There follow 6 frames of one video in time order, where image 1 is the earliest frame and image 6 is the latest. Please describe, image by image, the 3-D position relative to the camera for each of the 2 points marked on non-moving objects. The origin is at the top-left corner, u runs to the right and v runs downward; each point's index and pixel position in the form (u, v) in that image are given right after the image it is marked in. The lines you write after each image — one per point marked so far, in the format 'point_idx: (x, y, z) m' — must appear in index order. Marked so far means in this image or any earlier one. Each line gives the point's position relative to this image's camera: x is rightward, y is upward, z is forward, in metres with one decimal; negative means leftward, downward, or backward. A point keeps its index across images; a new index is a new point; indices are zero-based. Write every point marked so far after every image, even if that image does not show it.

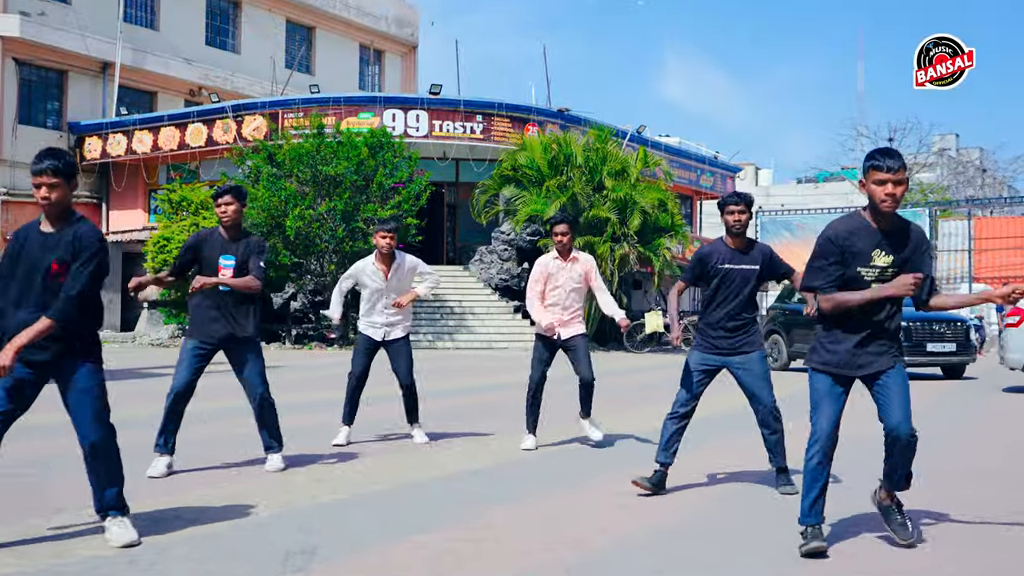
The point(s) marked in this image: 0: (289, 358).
0: (-4.6, -1.4, +19.9) m
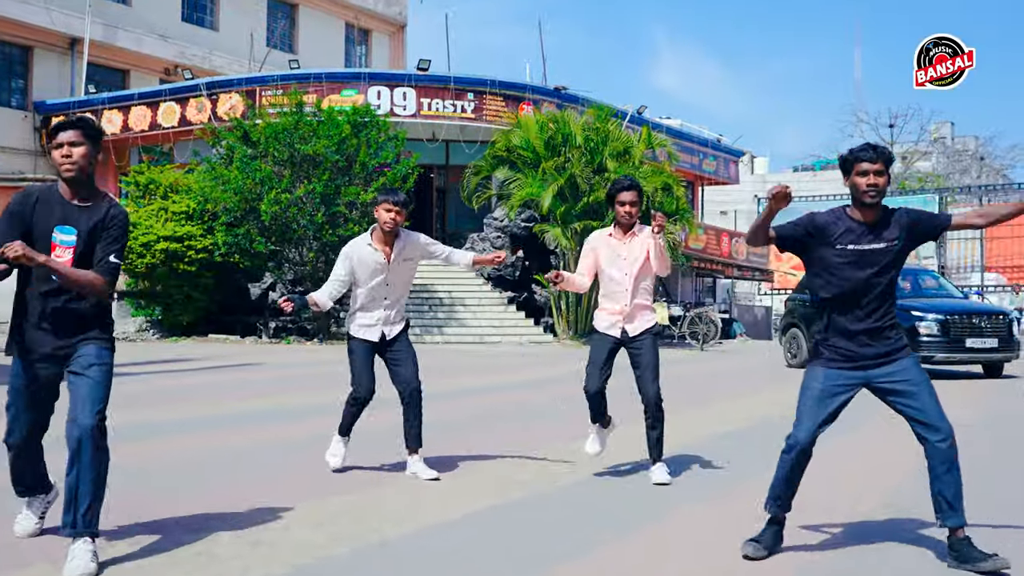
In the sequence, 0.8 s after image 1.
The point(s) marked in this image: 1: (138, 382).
0: (-4.7, -1.2, +18.3) m
1: (-5.1, -1.3, +13.2) m
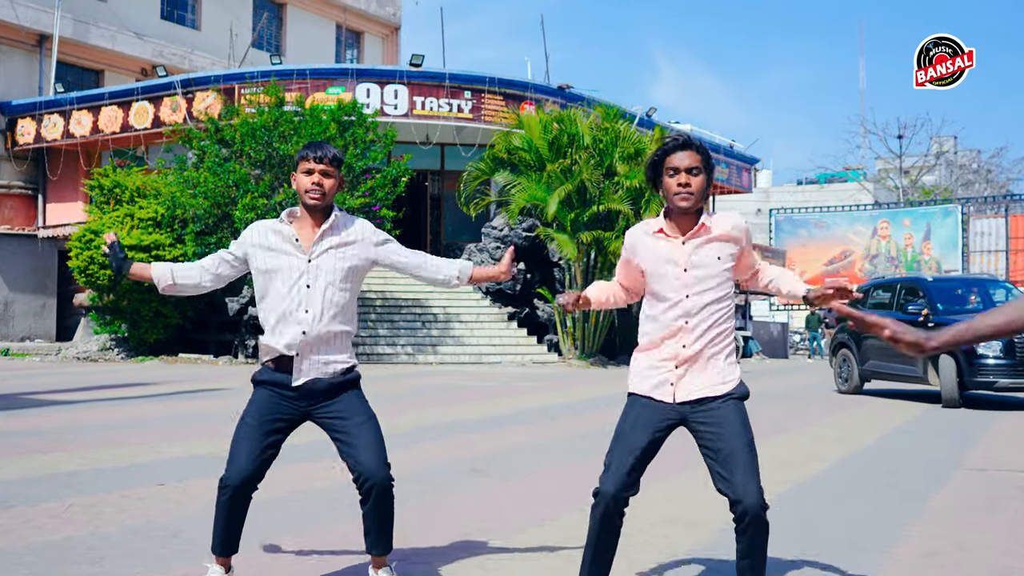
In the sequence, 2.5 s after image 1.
0: (-4.7, -1.5, +16.3) m
1: (-5.1, -1.4, +11.2) m
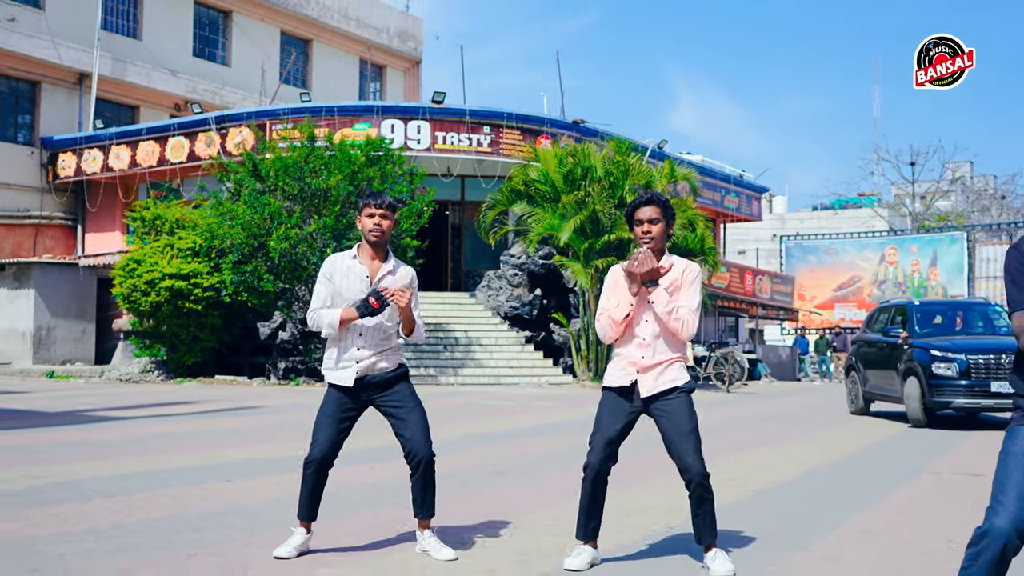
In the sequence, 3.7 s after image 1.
0: (-4.4, -2.0, +17.4) m
1: (-4.8, -1.8, +12.3) m
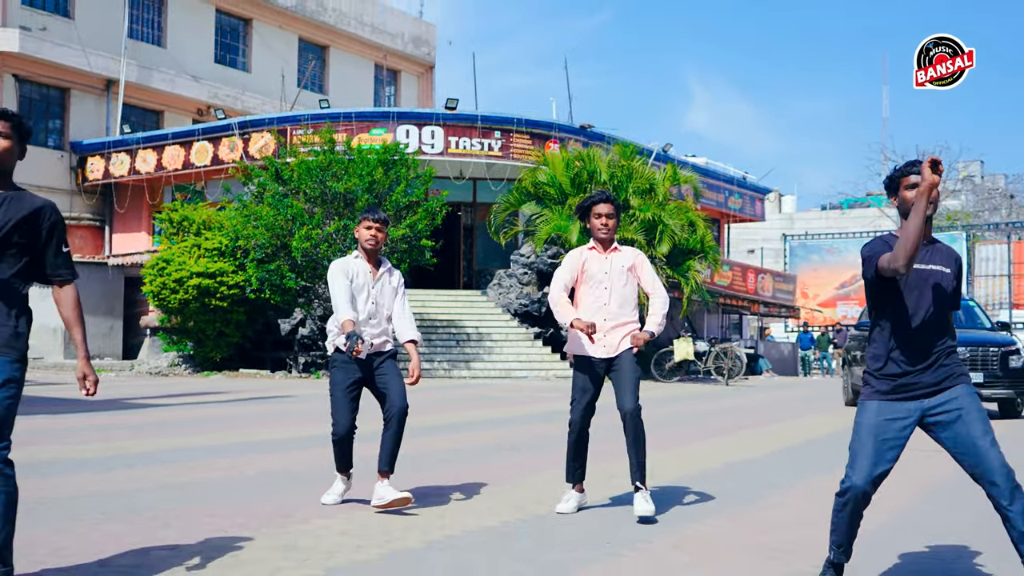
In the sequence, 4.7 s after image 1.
0: (-4.2, -1.9, +18.5) m
1: (-4.7, -1.7, +13.4) m
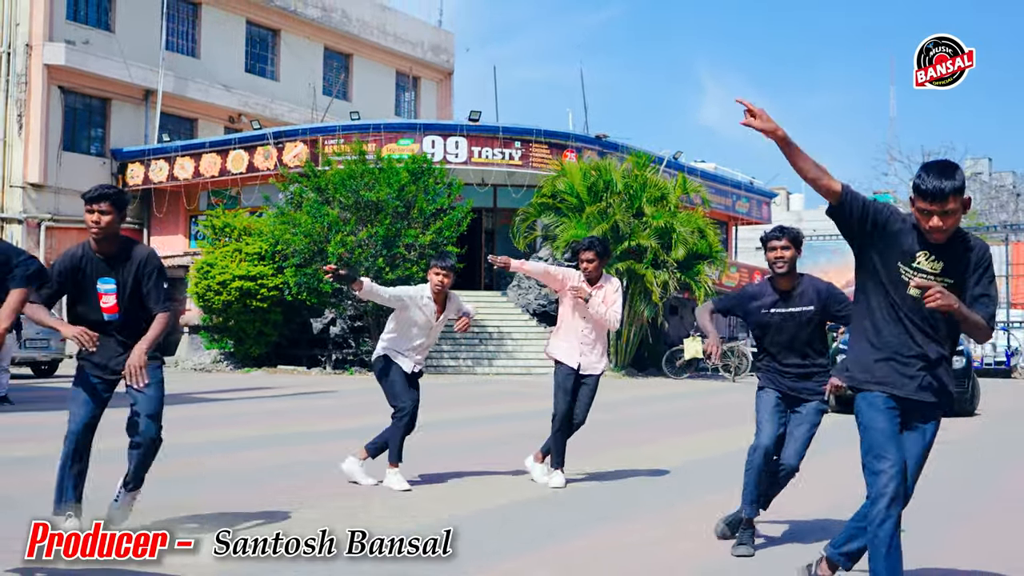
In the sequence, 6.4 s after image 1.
0: (-3.8, -2.0, +20.0) m
1: (-4.3, -1.8, +14.9) m
